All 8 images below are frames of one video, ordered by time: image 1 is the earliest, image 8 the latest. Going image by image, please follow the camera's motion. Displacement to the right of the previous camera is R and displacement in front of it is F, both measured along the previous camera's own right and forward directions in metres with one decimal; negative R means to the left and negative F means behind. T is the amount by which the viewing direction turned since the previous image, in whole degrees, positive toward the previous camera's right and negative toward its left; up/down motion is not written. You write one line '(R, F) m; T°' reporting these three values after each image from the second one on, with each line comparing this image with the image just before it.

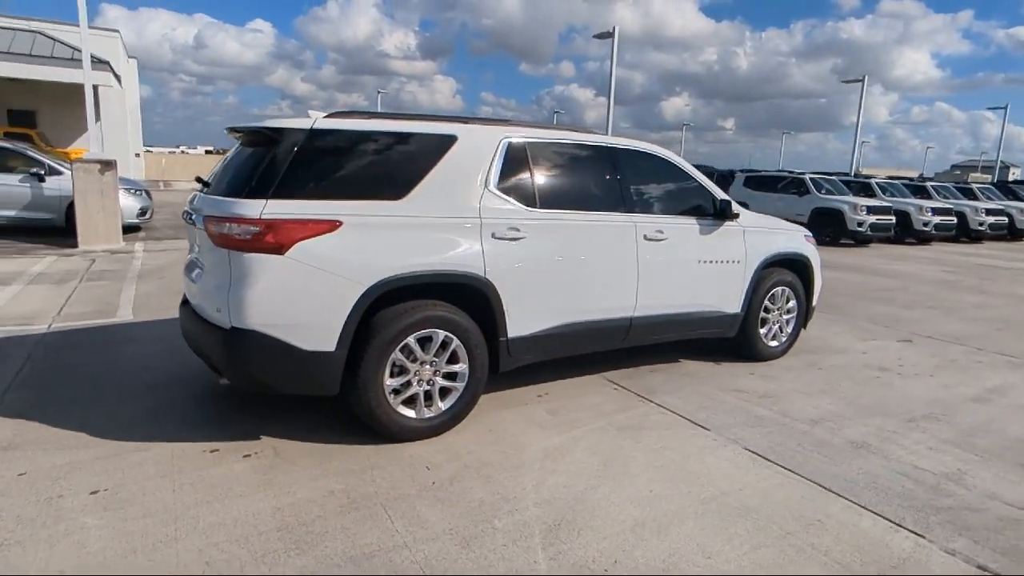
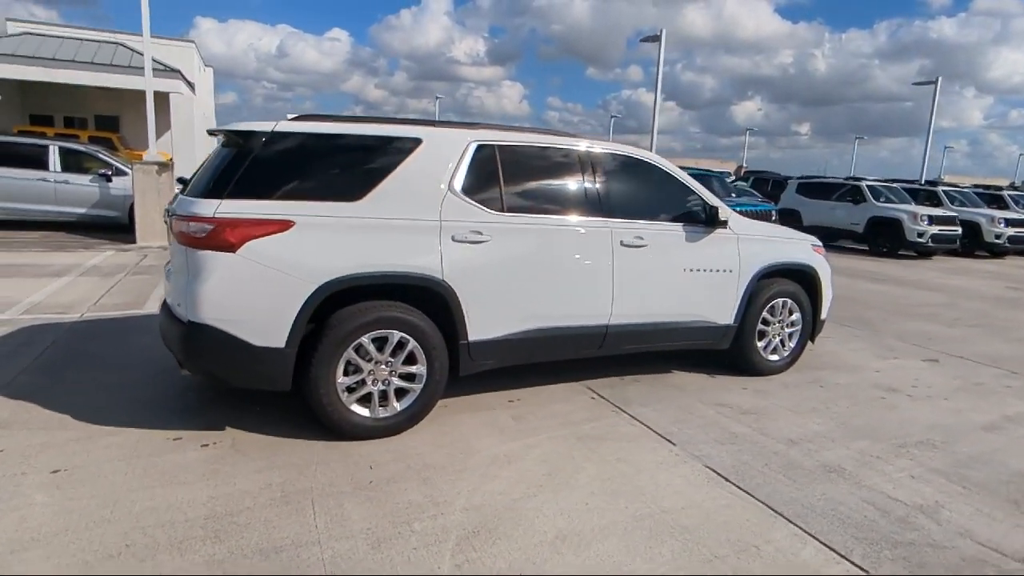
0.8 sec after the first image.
(+0.8, +0.1) m; -6°
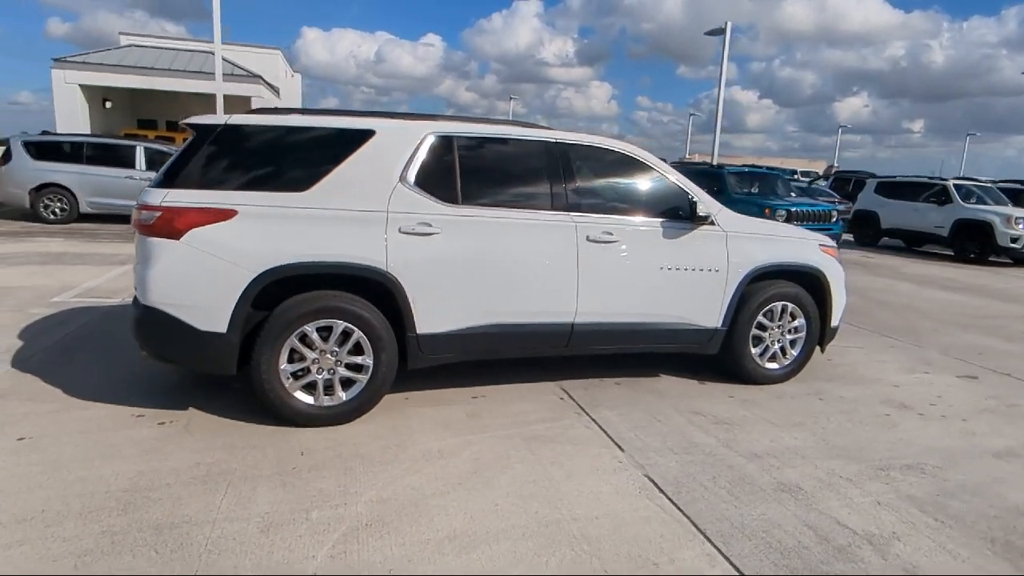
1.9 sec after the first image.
(+1.0, +0.2) m; -8°
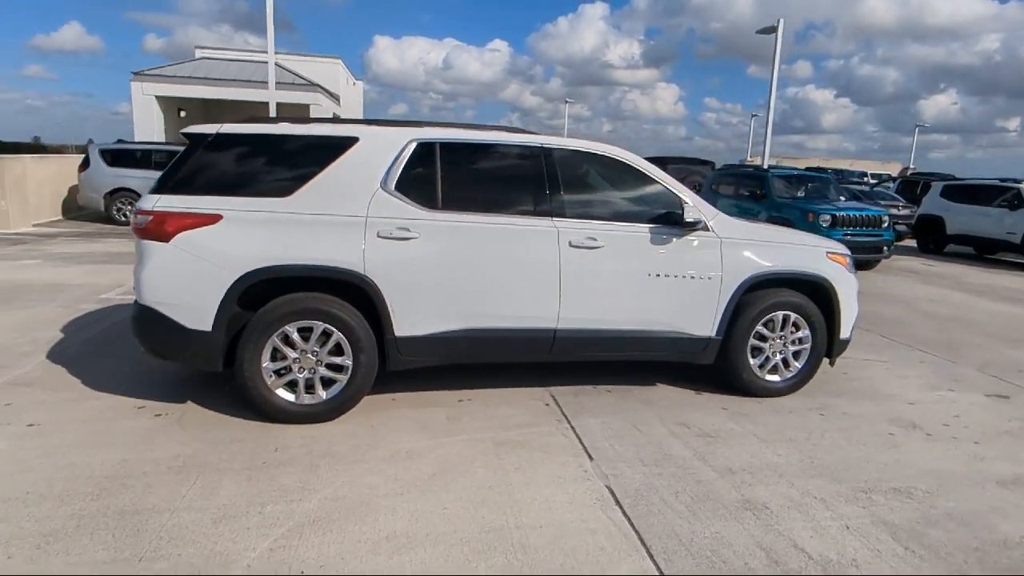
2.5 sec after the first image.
(+0.6, 0.0) m; -6°
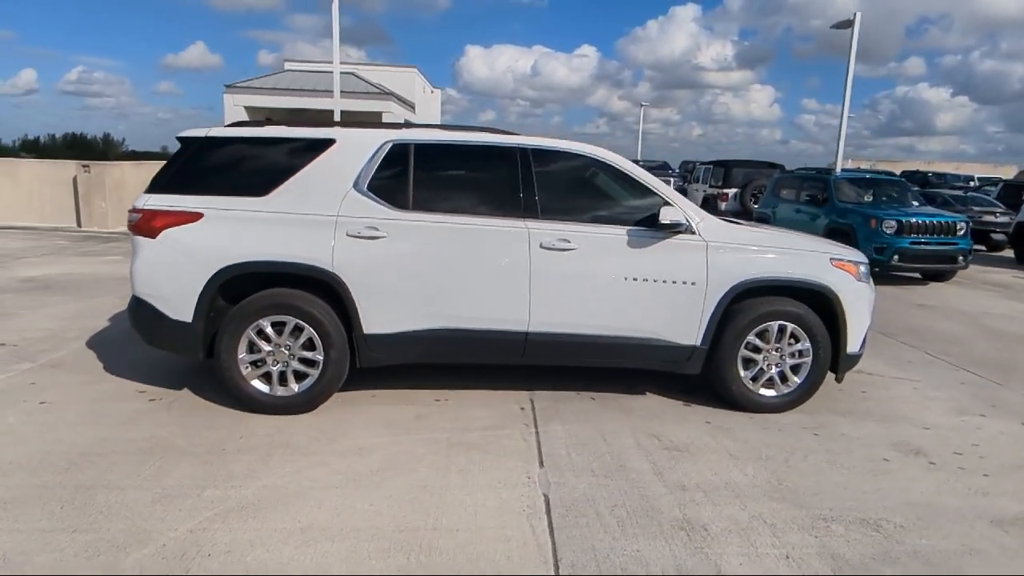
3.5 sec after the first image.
(+0.9, +0.1) m; -8°
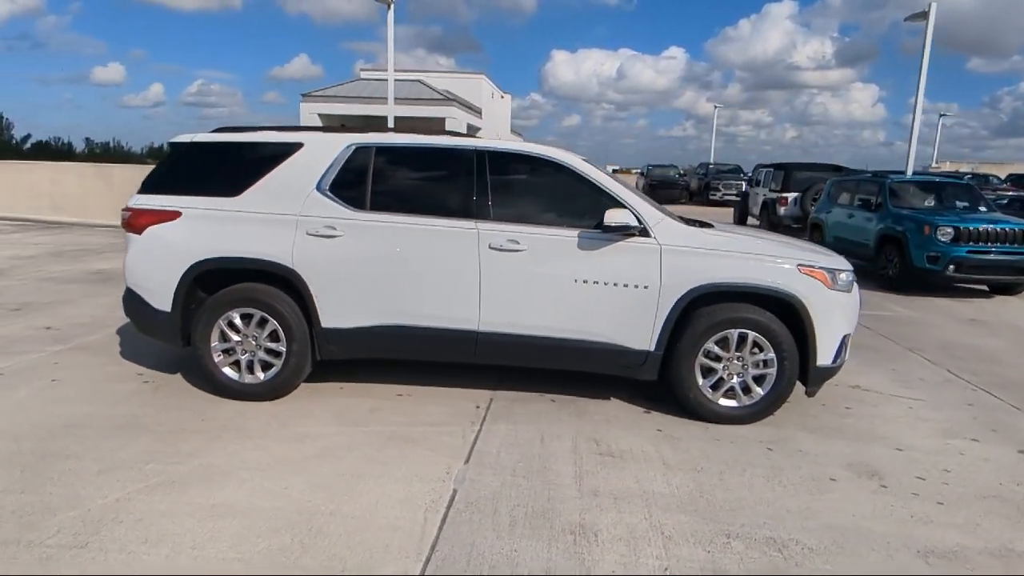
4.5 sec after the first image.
(+1.0, 0.0) m; -8°
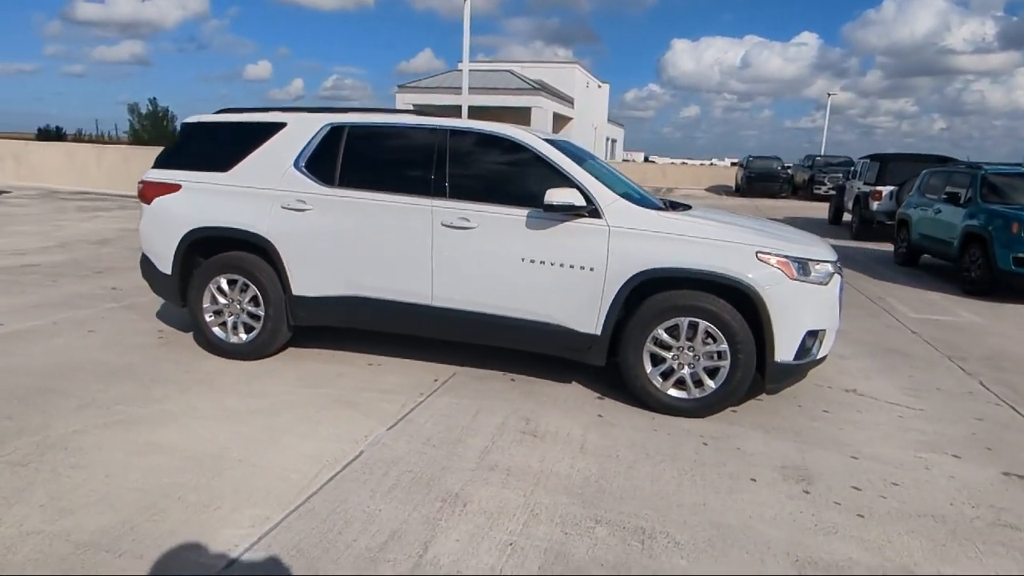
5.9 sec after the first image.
(+1.2, +0.1) m; -10°
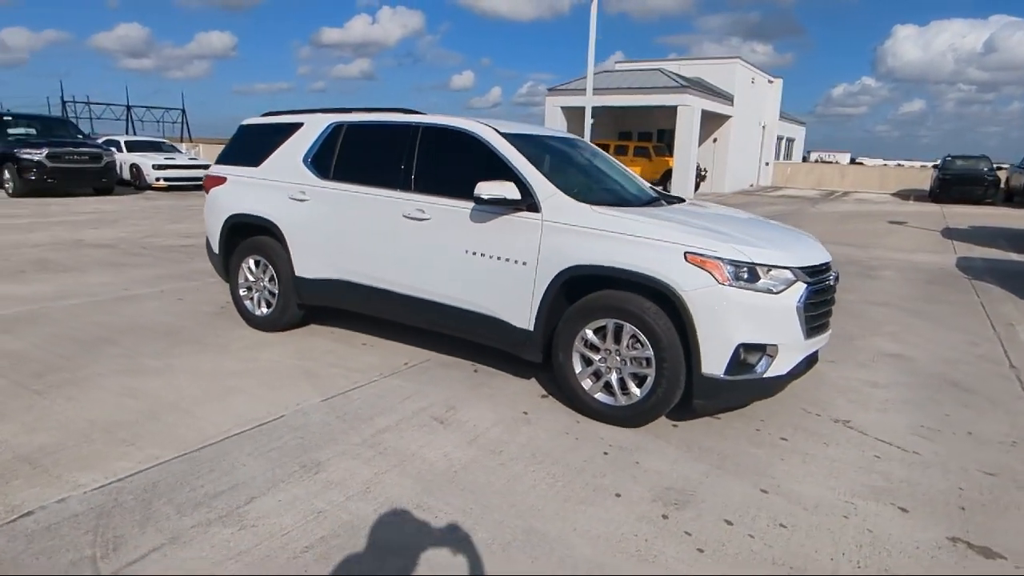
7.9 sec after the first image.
(+1.8, +0.2) m; -17°
